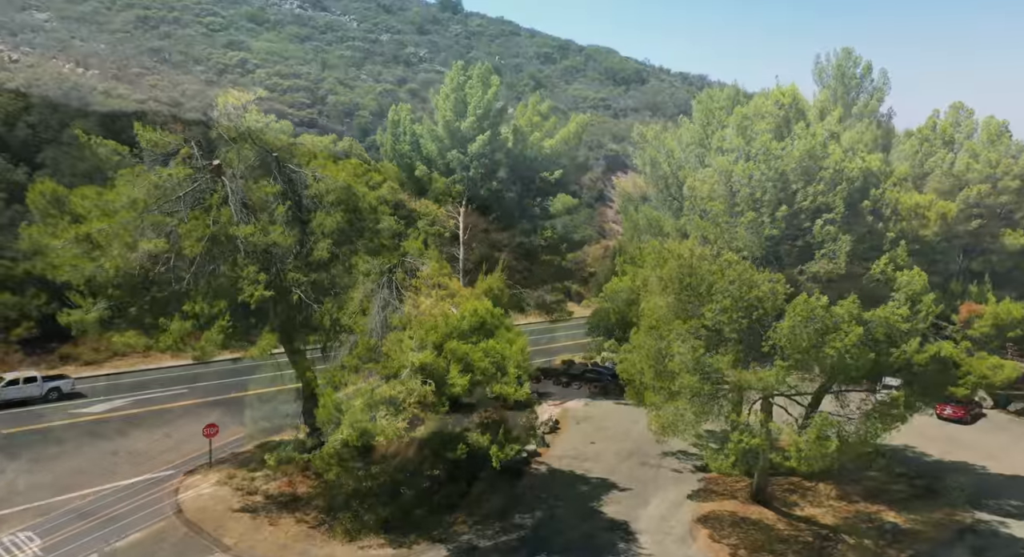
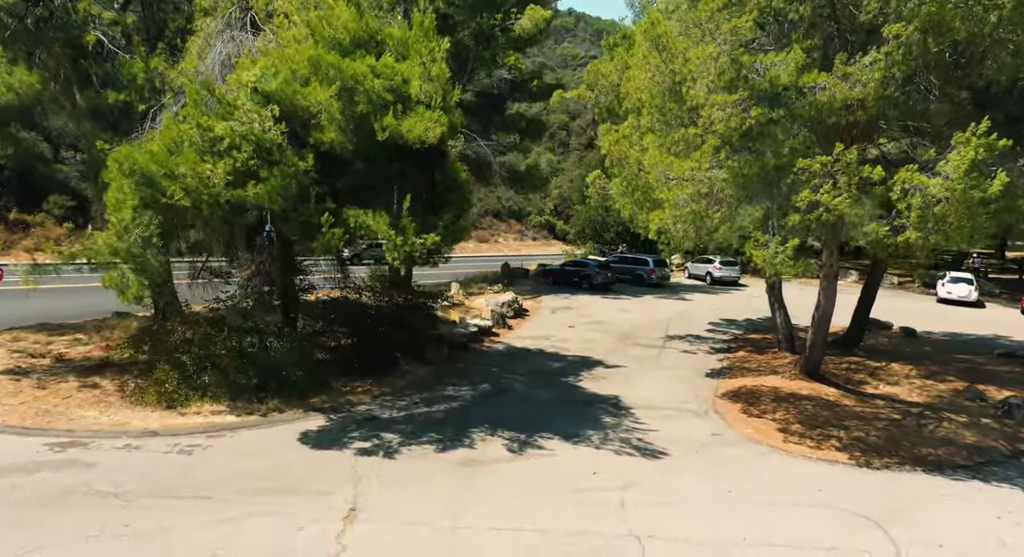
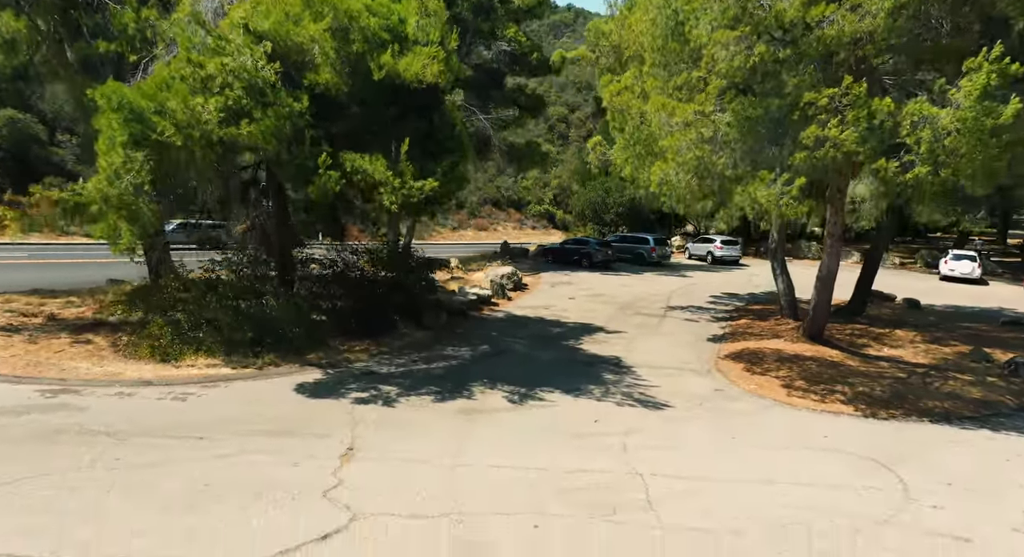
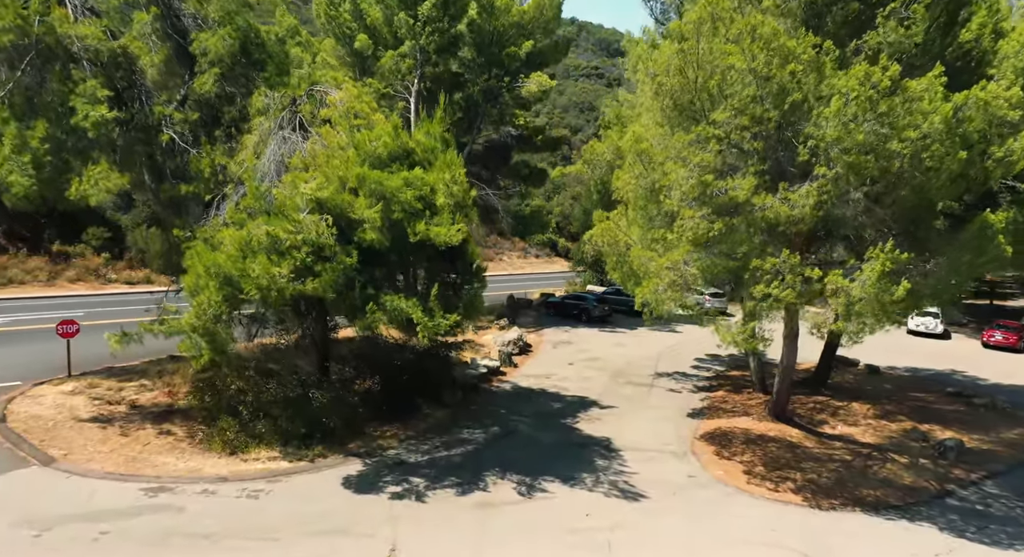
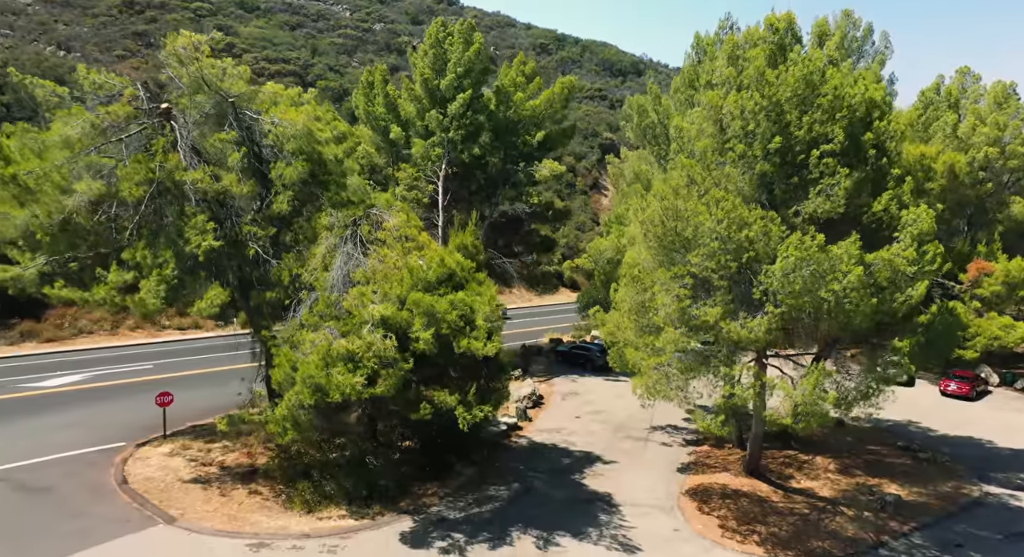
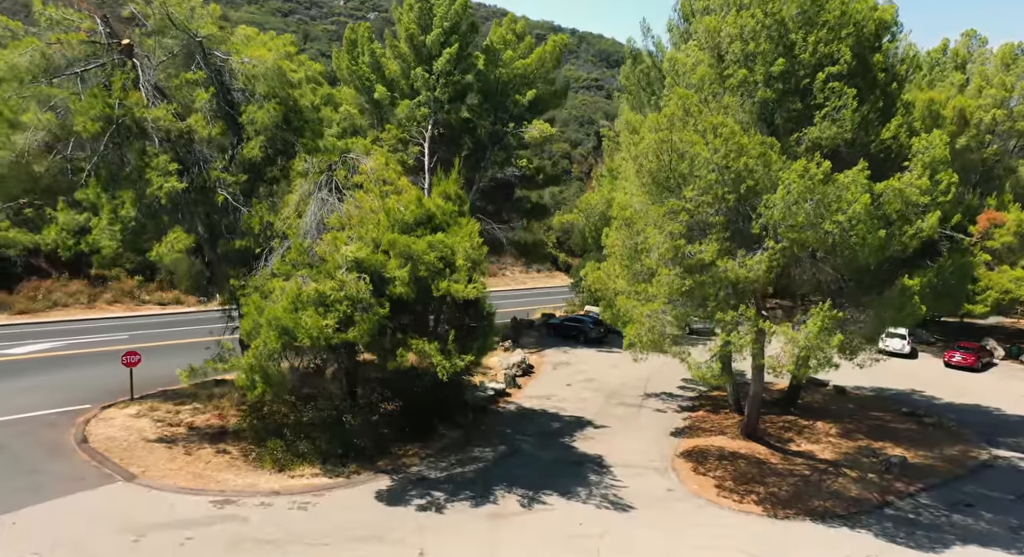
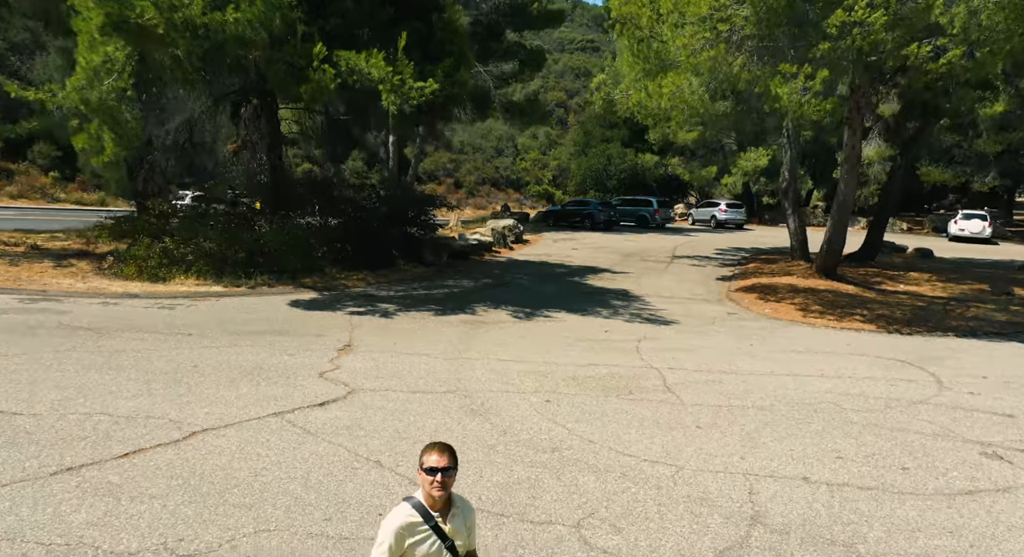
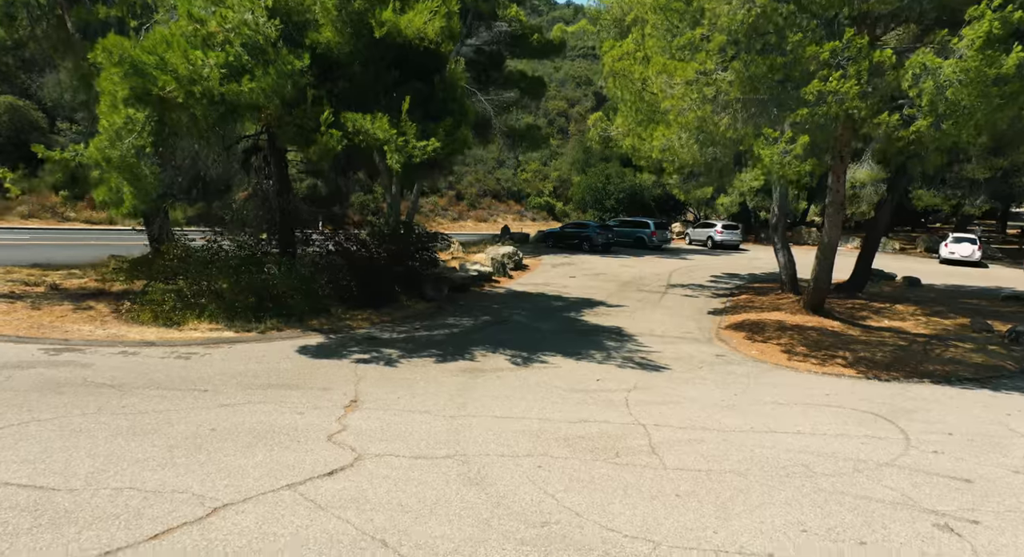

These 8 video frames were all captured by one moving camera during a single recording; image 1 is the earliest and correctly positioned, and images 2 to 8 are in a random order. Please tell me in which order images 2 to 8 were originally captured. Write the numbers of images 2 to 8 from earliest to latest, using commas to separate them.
5, 6, 4, 2, 3, 8, 7
